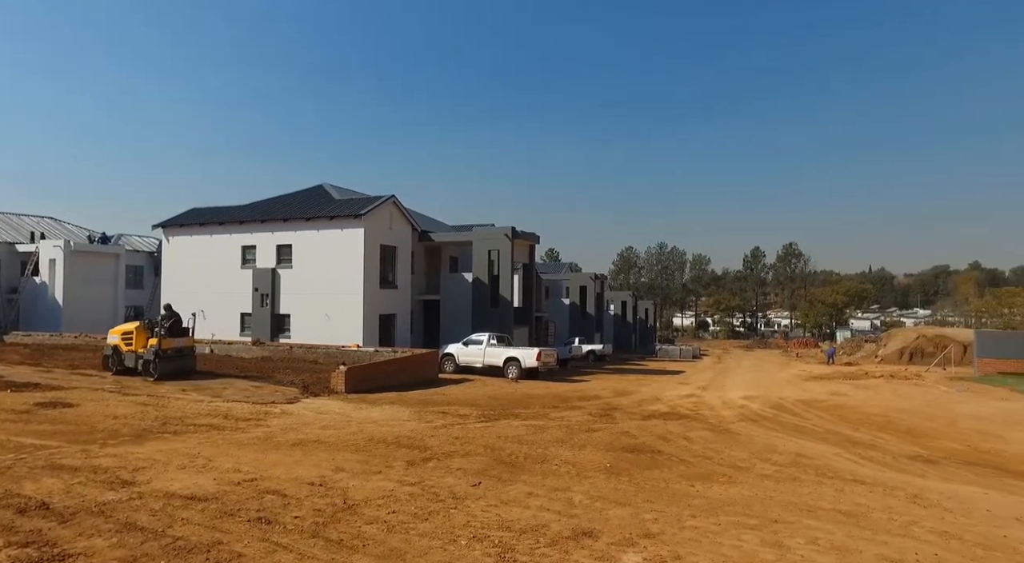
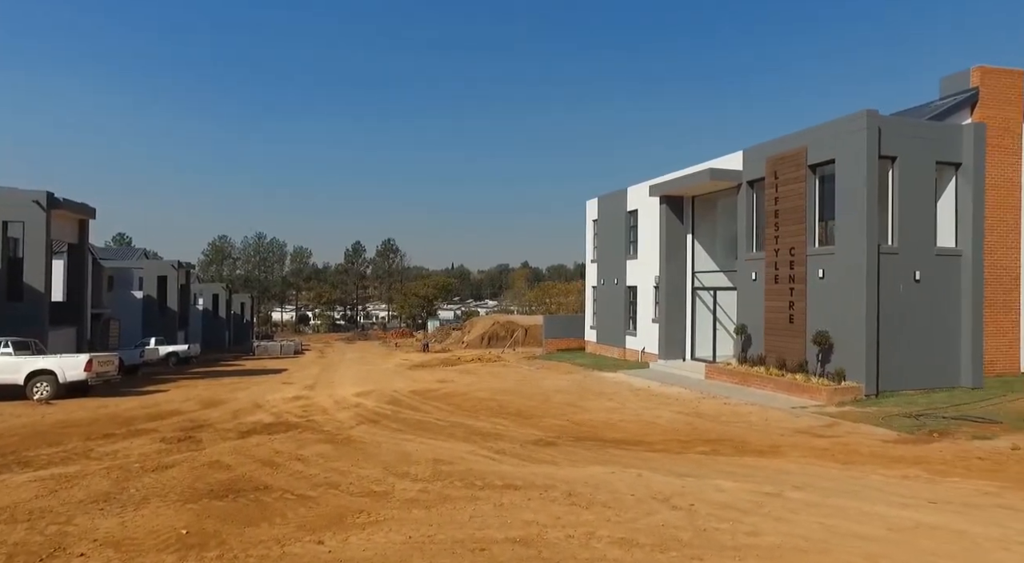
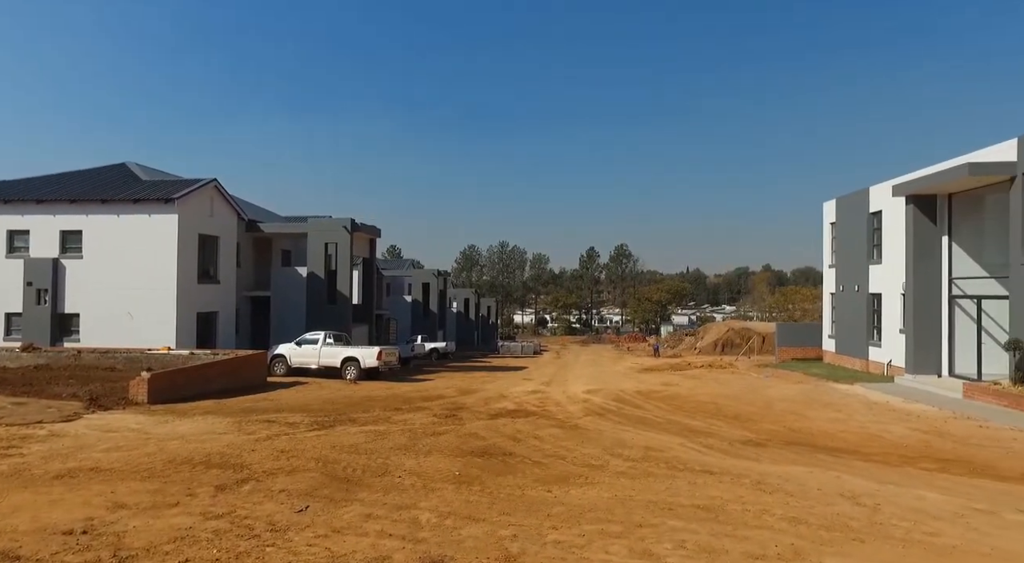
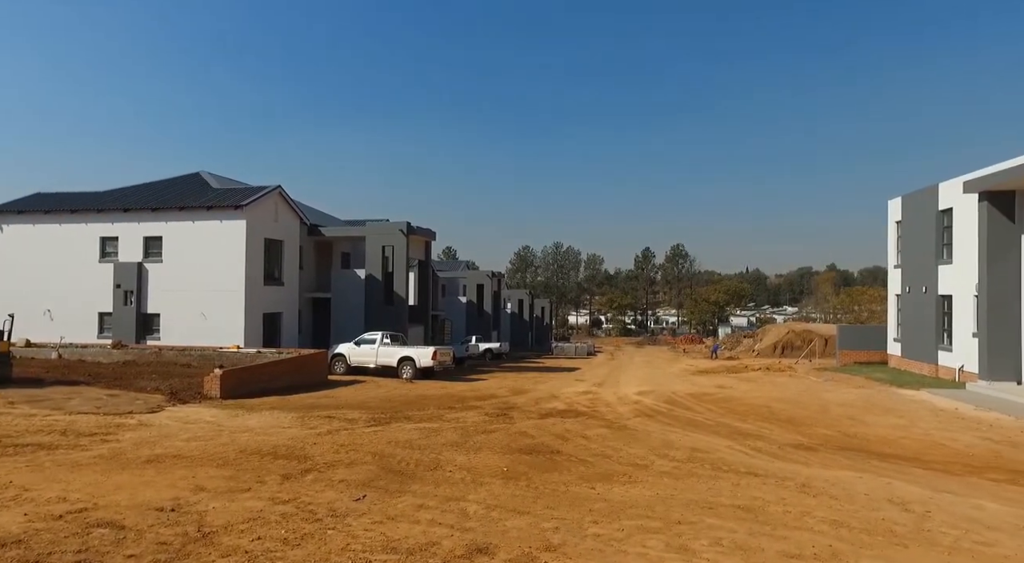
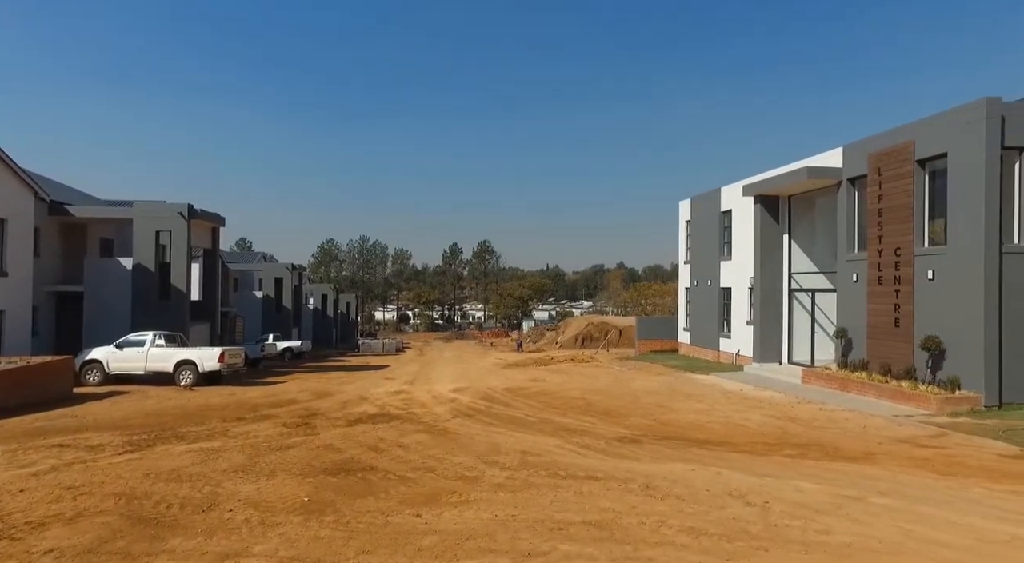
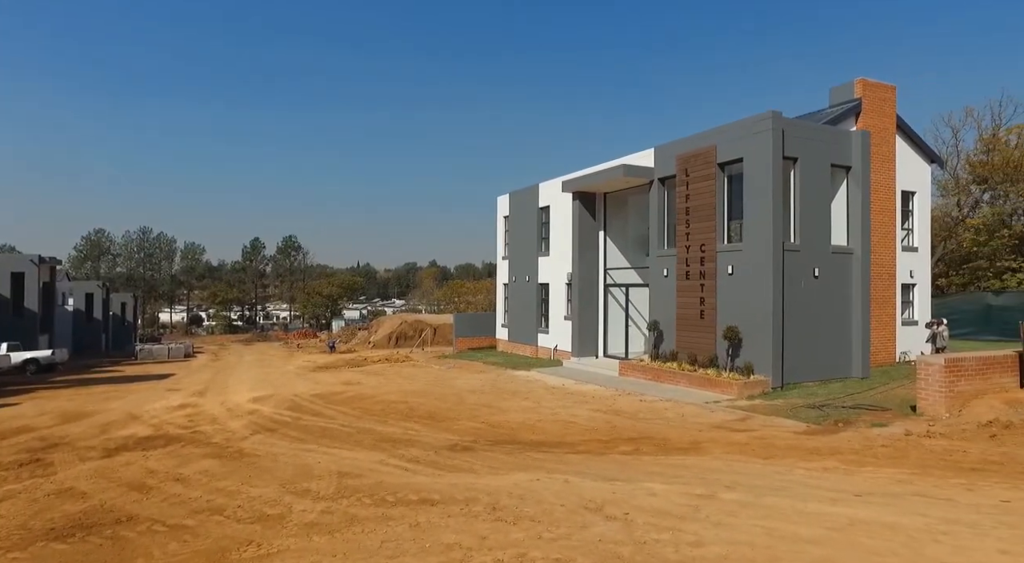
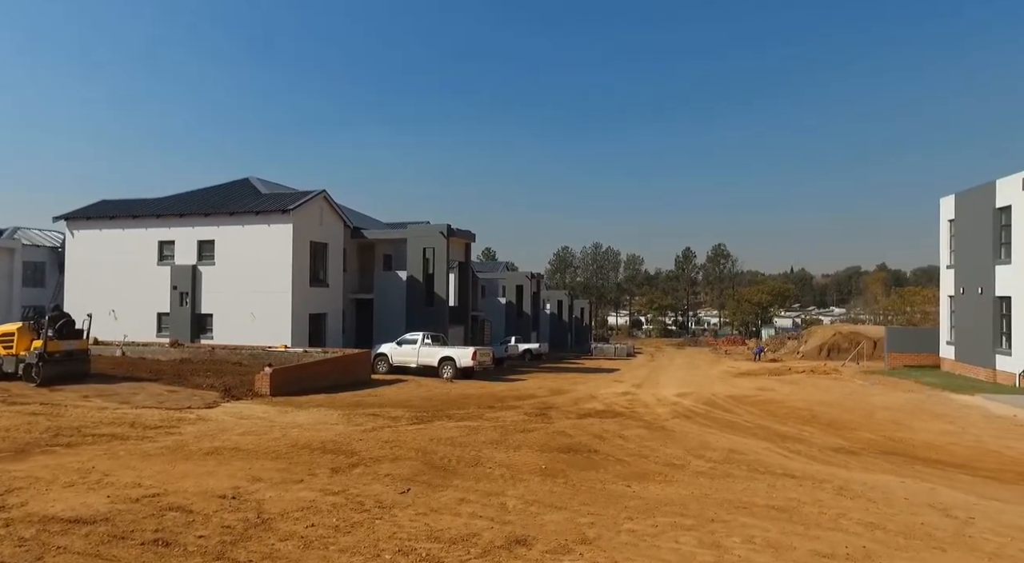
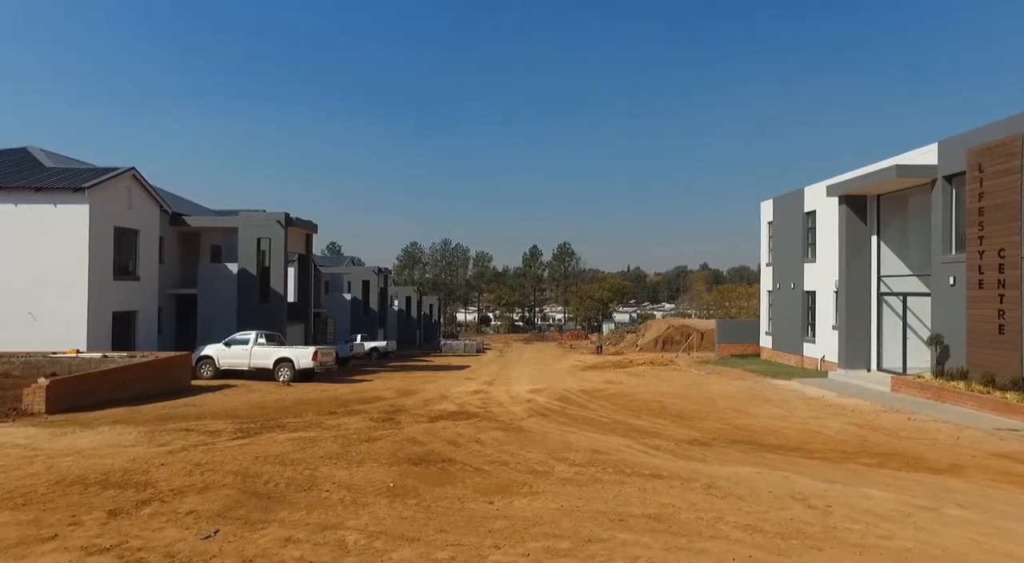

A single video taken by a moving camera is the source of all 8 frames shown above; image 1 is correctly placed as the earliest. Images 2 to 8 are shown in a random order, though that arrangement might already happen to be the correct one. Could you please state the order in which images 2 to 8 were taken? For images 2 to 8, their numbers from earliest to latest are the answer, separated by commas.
7, 4, 3, 8, 5, 2, 6
